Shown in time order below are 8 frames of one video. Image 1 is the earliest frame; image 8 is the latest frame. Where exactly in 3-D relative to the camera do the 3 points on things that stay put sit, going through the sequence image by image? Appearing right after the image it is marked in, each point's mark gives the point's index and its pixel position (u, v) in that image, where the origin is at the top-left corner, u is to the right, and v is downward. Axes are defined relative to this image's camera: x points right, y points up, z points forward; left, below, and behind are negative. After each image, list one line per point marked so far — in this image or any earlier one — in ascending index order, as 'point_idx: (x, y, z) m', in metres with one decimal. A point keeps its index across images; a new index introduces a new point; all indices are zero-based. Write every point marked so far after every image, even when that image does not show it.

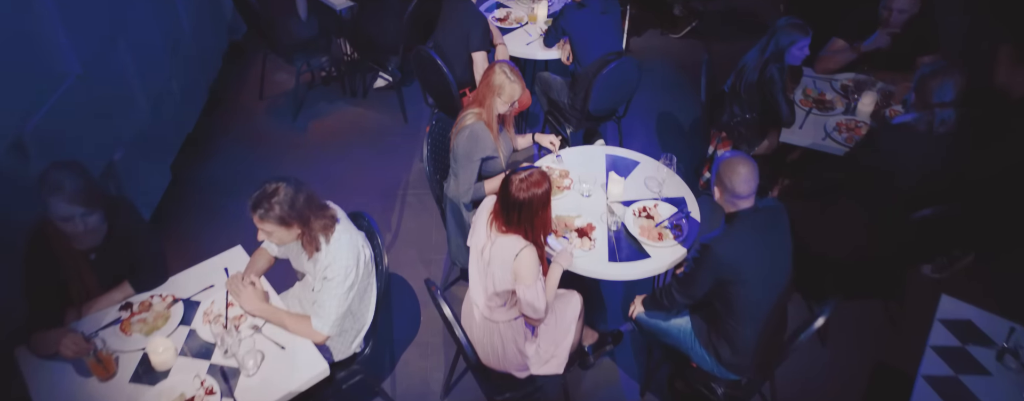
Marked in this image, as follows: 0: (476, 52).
0: (-0.2, +0.9, +3.3) m
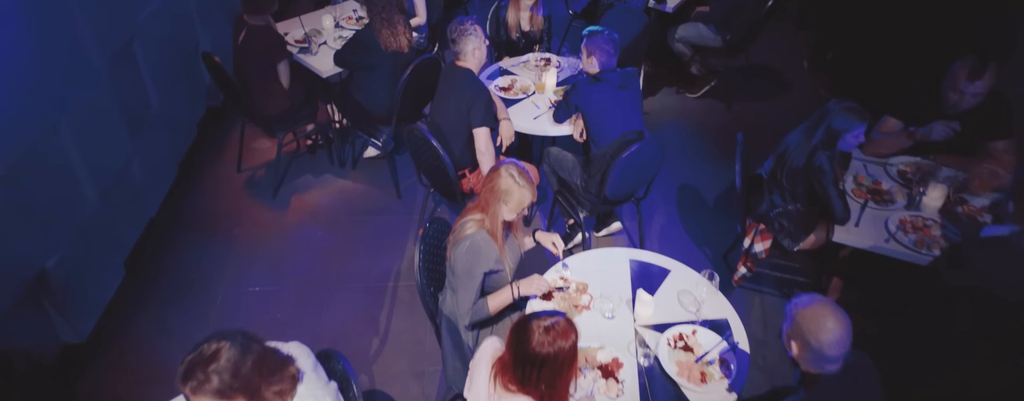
0: (-0.2, +0.4, +2.9) m
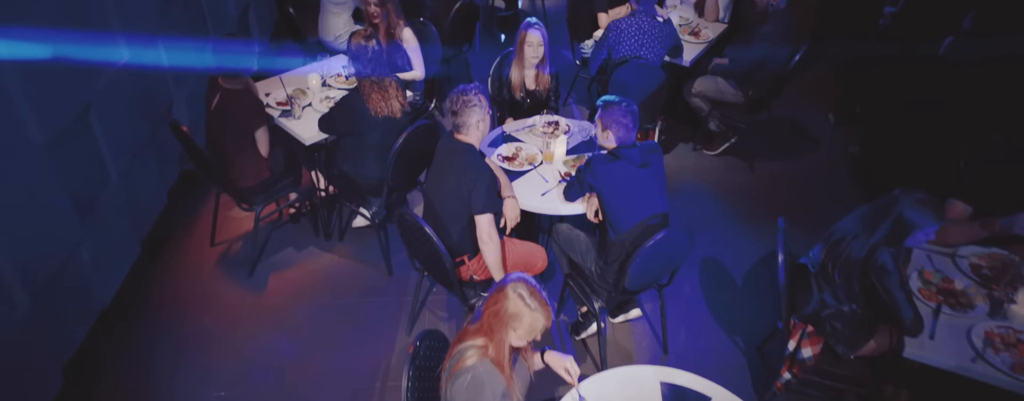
0: (-0.2, -0.1, +2.5) m
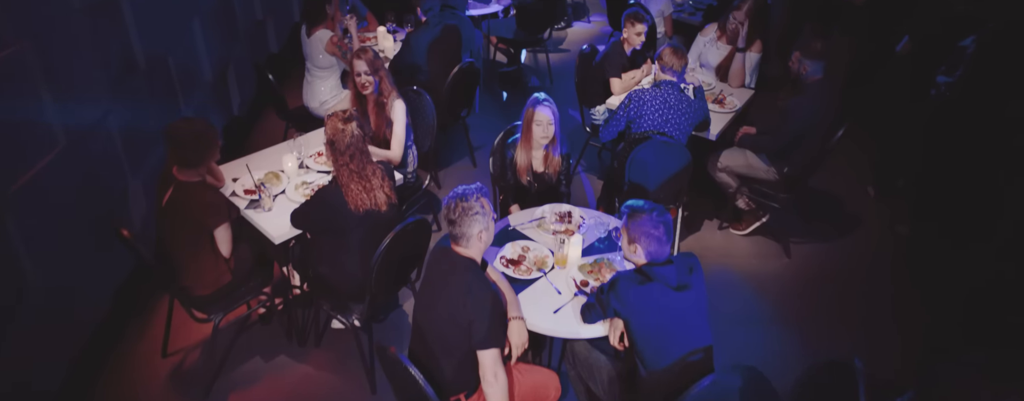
0: (-0.1, -0.6, +2.0) m
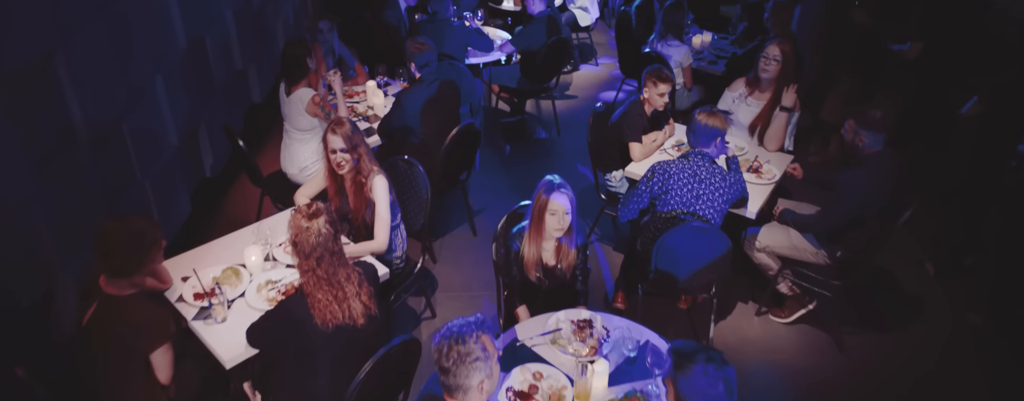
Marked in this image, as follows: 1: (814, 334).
0: (-0.1, -1.0, +1.5) m
1: (+1.8, -0.8, +3.1) m
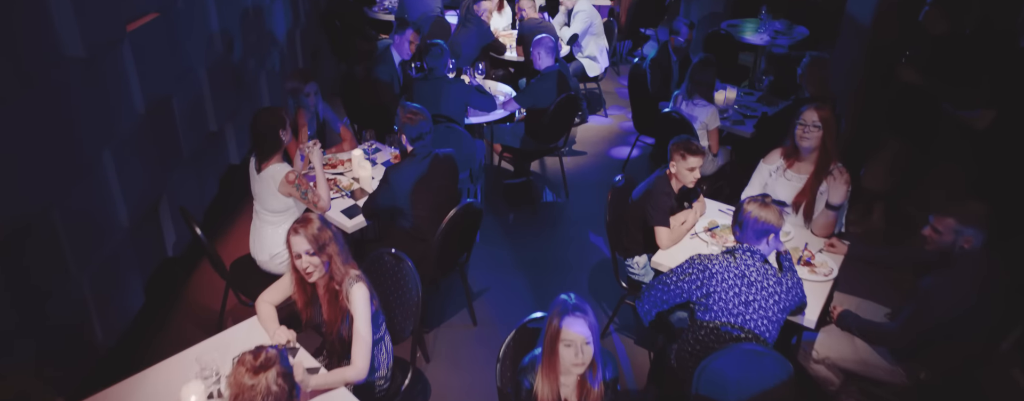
0: (-0.1, -1.4, +0.9) m
1: (+1.8, -1.3, +2.6) m
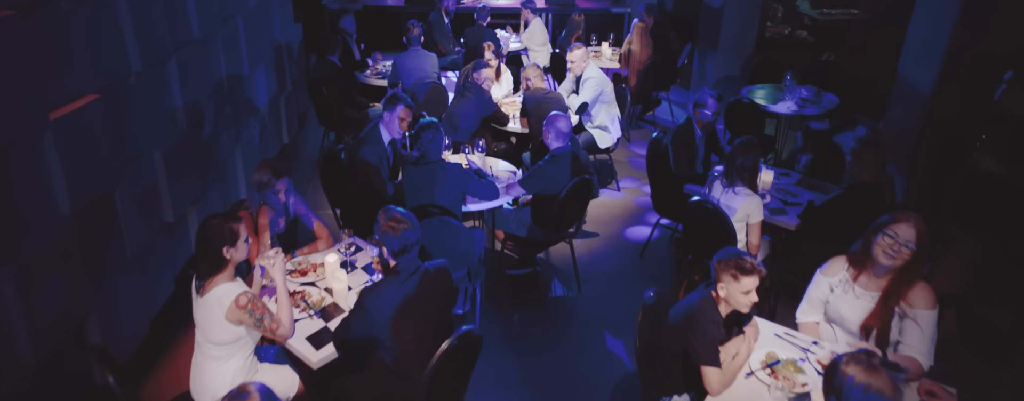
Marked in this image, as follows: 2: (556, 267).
0: (0.0, -1.8, +0.2) m
1: (+1.8, -1.8, +1.9) m
2: (+0.4, -0.5, +4.3) m
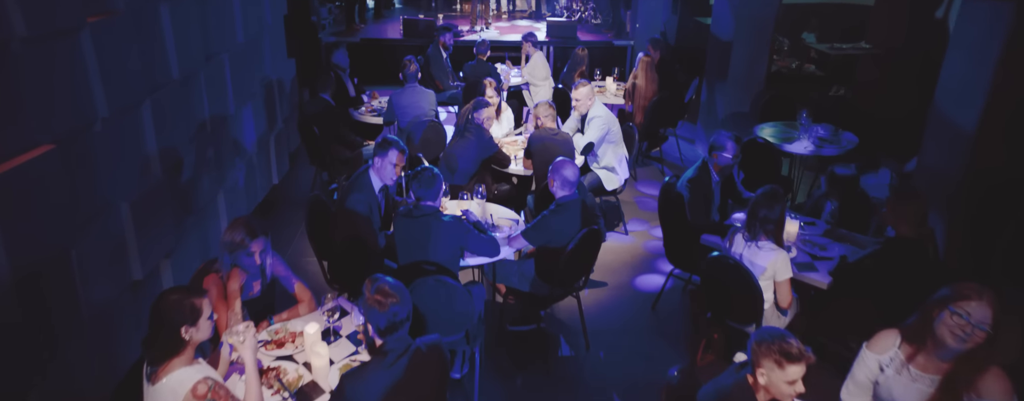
0: (0.0, -1.9, -0.2) m
1: (+1.9, -2.1, +1.5) m
2: (+0.4, -0.9, +4.0) m
